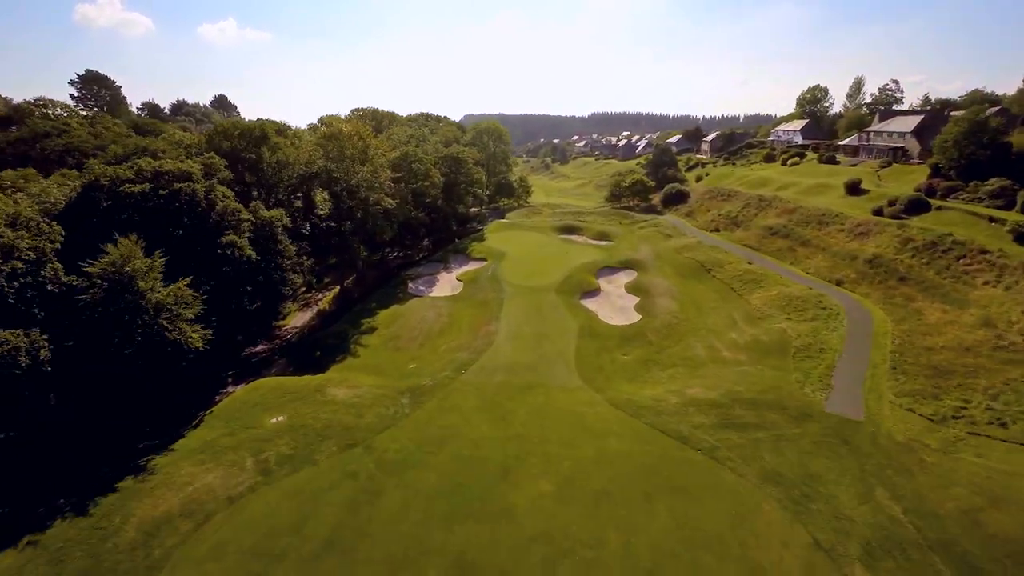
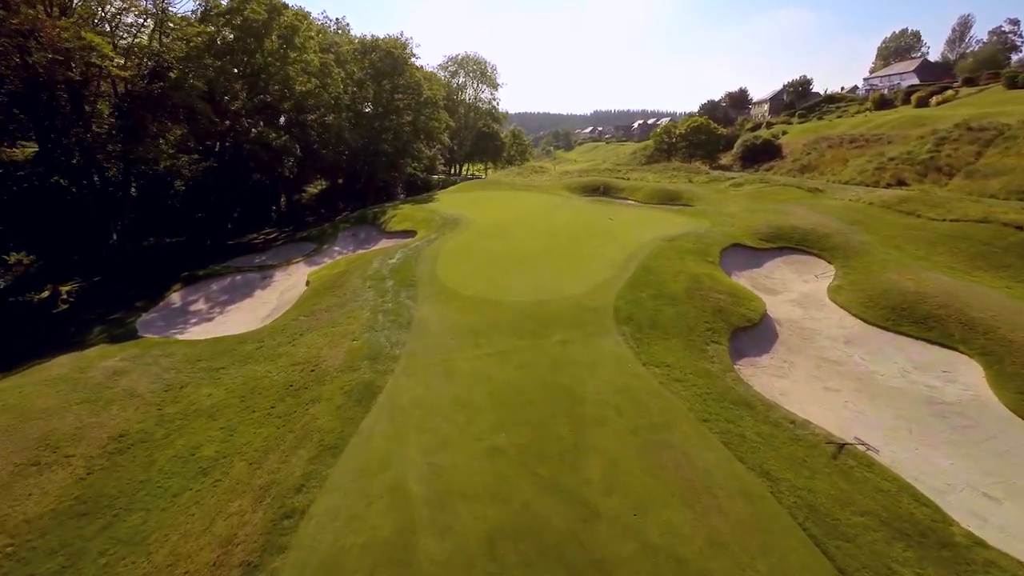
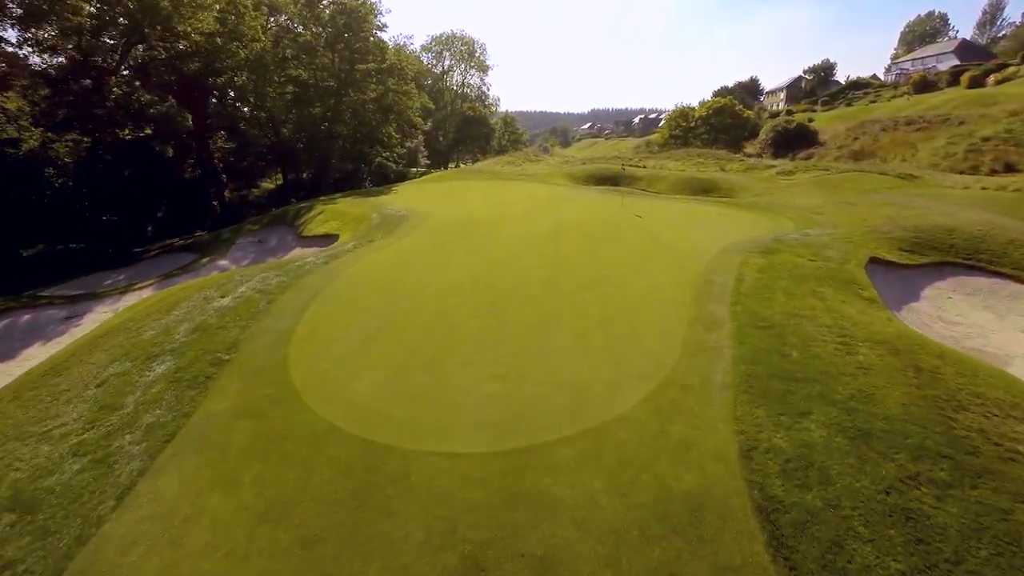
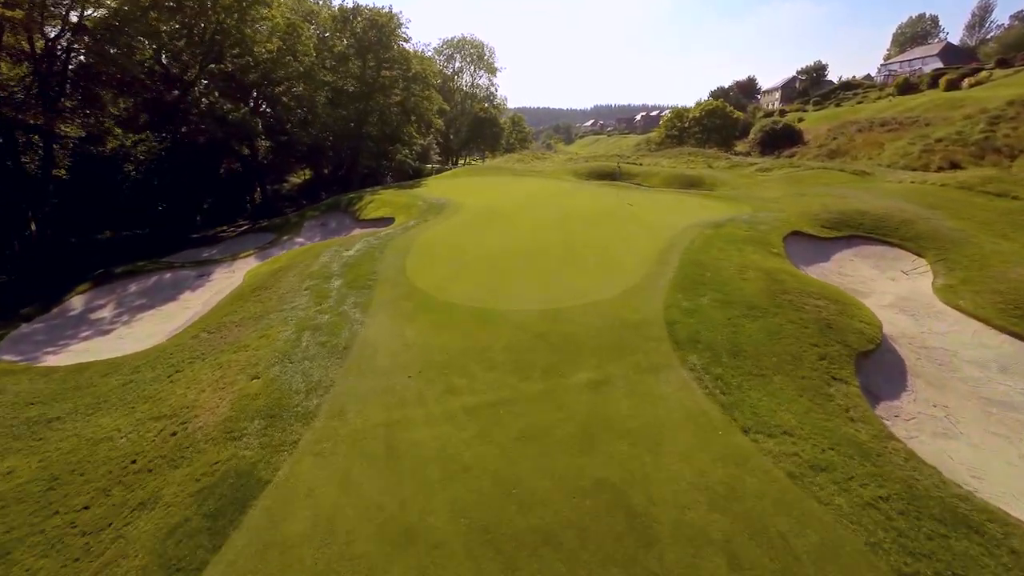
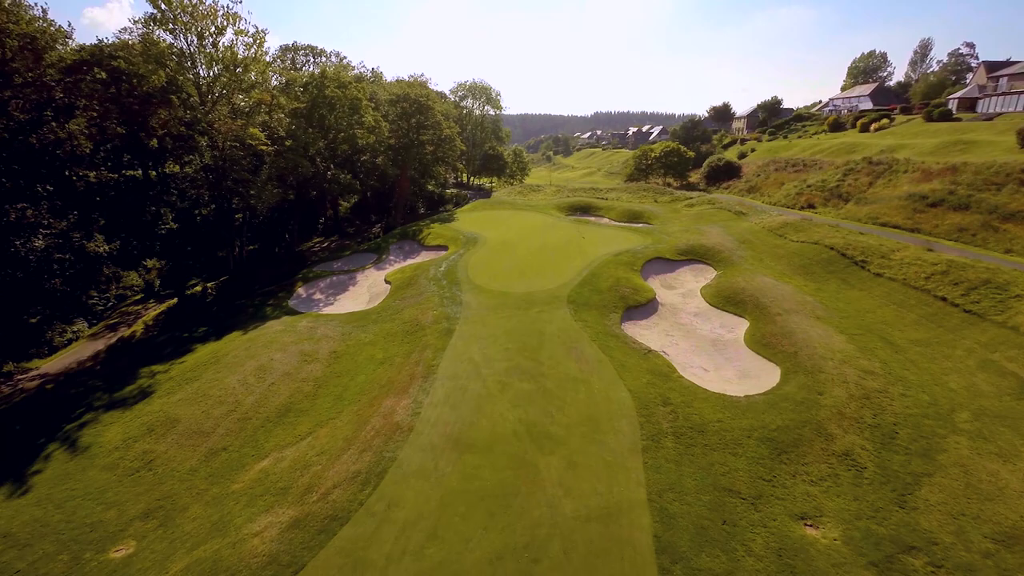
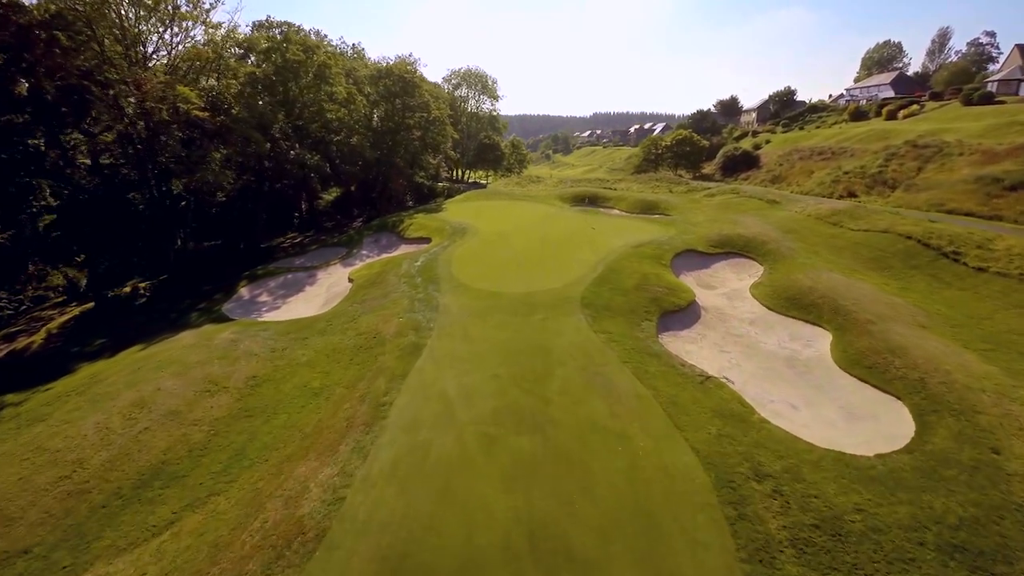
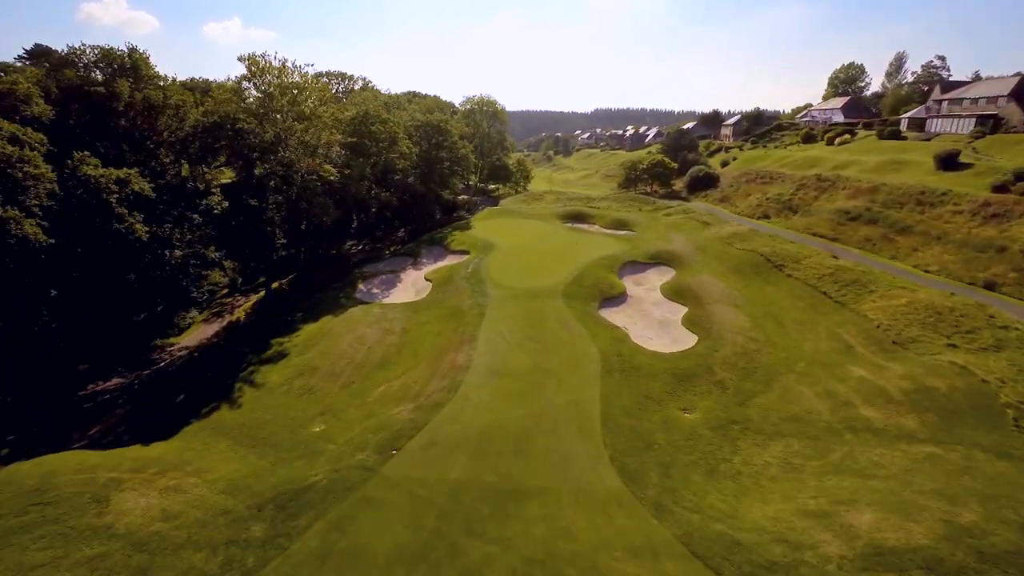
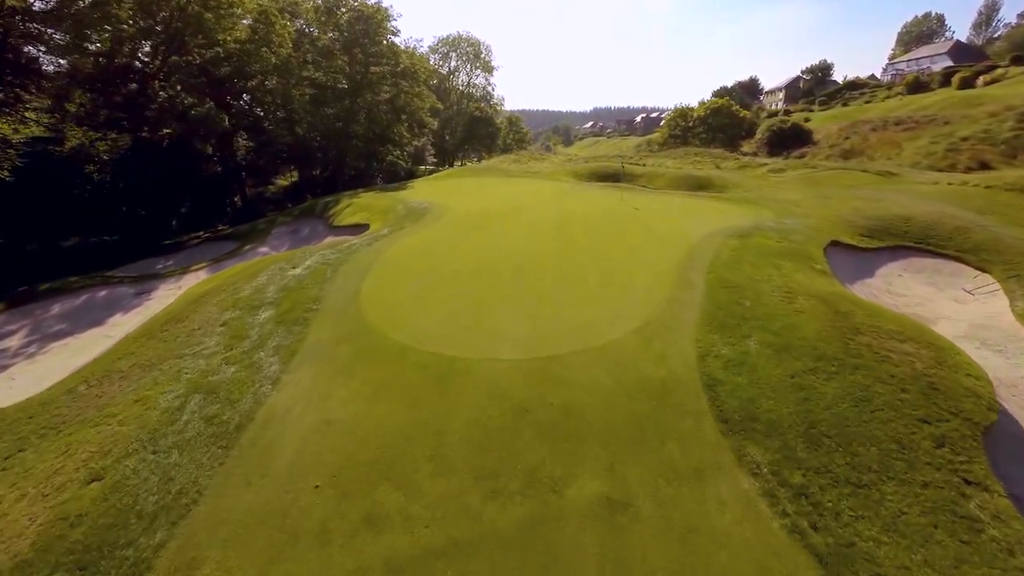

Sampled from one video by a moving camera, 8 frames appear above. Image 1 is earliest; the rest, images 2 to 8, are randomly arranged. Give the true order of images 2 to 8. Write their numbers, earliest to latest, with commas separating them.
7, 5, 6, 2, 4, 8, 3
